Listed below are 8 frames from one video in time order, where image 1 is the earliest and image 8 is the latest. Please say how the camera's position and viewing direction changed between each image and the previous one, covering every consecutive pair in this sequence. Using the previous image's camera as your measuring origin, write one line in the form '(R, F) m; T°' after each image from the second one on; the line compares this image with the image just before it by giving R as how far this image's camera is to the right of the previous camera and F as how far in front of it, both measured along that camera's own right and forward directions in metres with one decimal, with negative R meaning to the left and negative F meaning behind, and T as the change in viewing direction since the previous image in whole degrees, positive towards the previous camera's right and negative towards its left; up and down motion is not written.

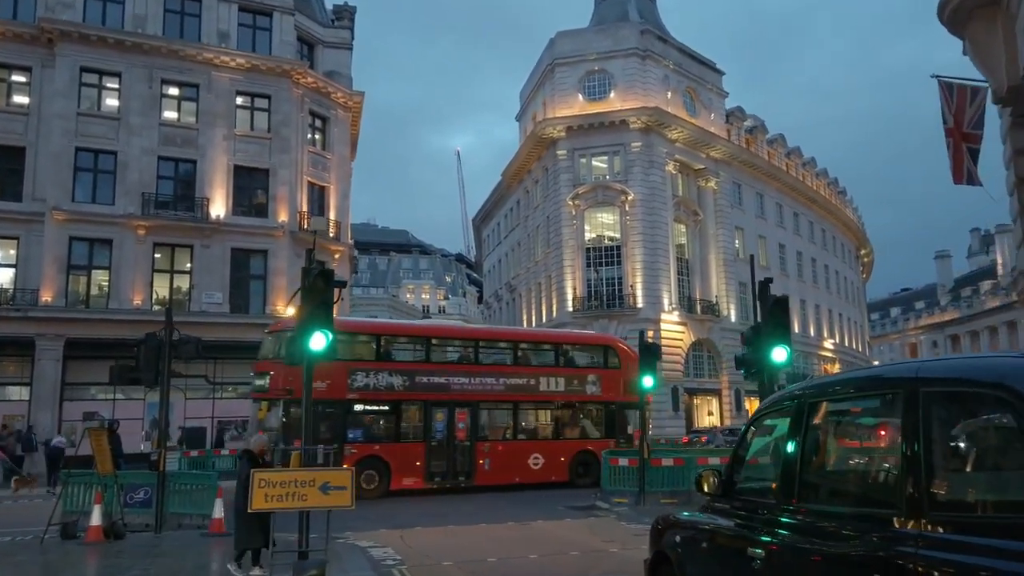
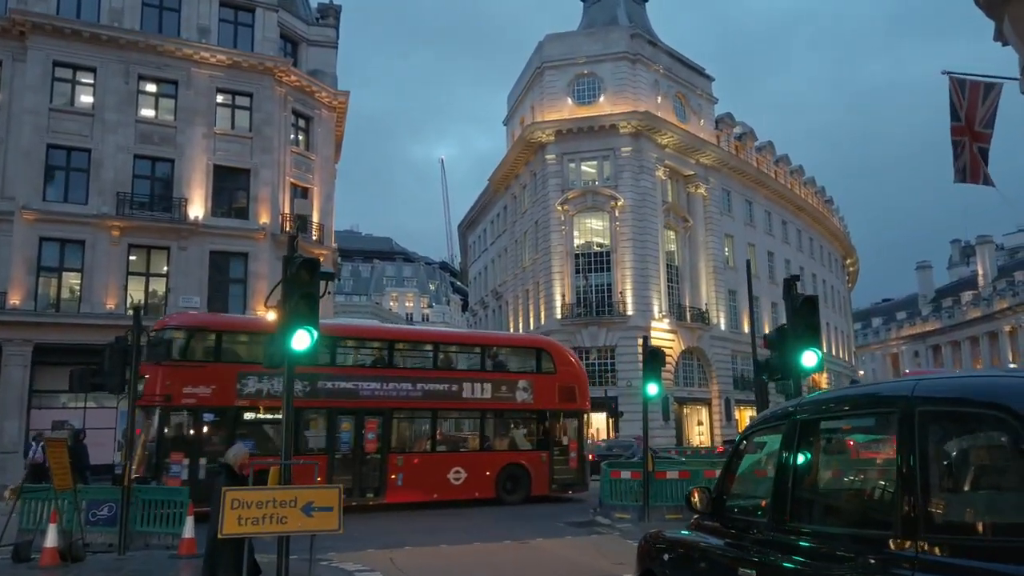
(-0.2, +0.9) m; +1°
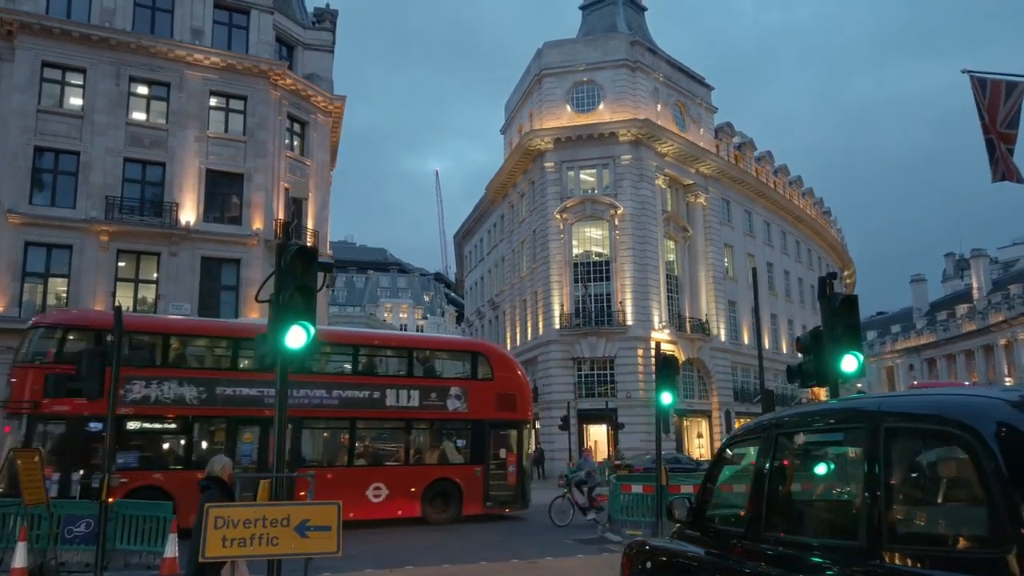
(-0.2, +0.7) m; 0°
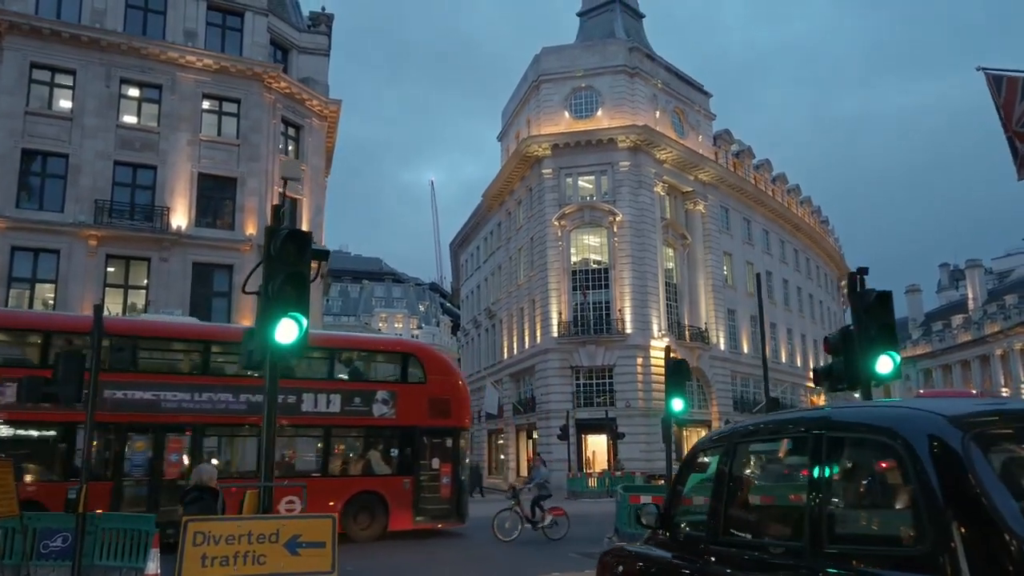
(-0.1, +0.6) m; 0°
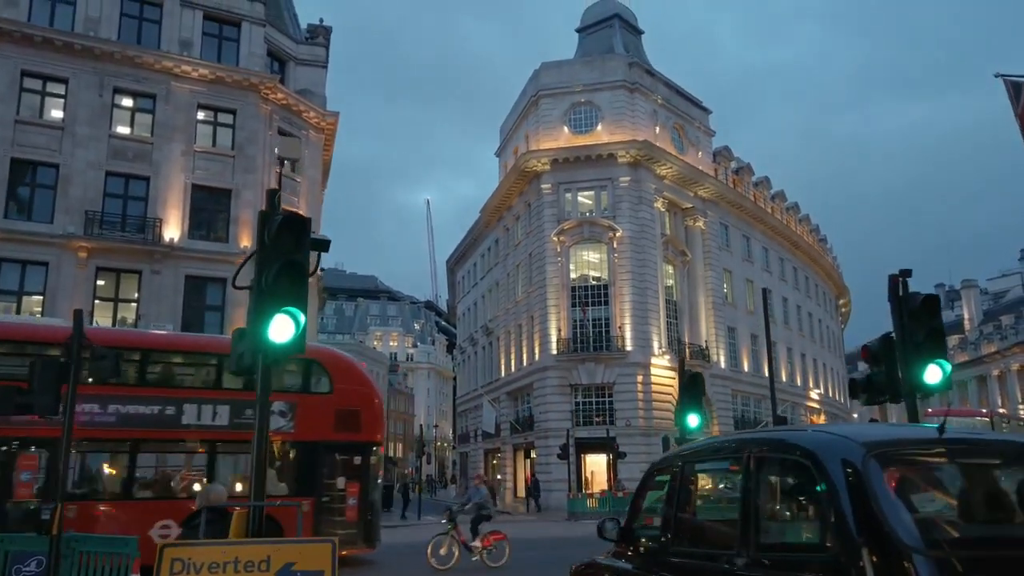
(-0.2, +0.6) m; 0°
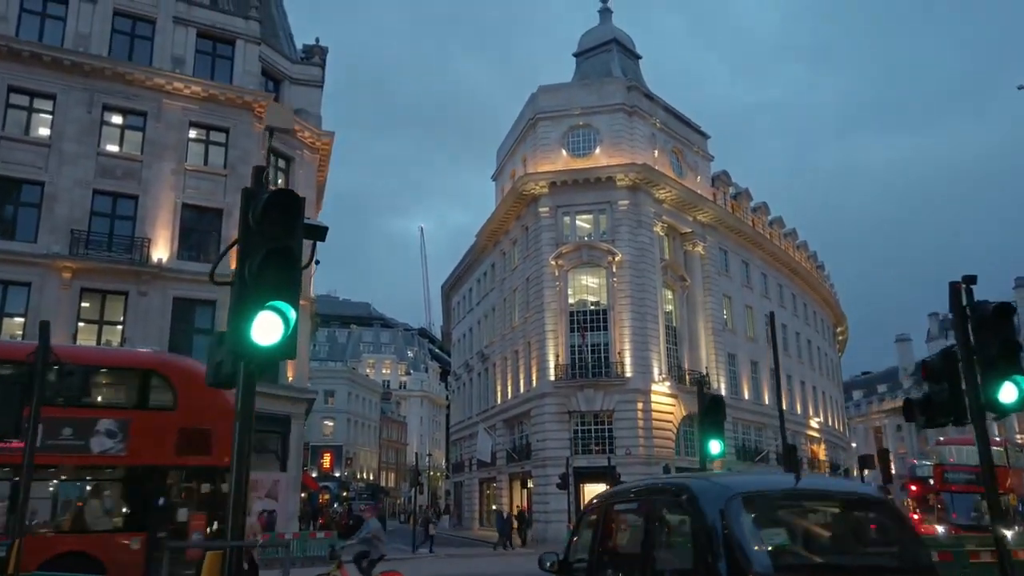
(-0.2, +0.8) m; +1°
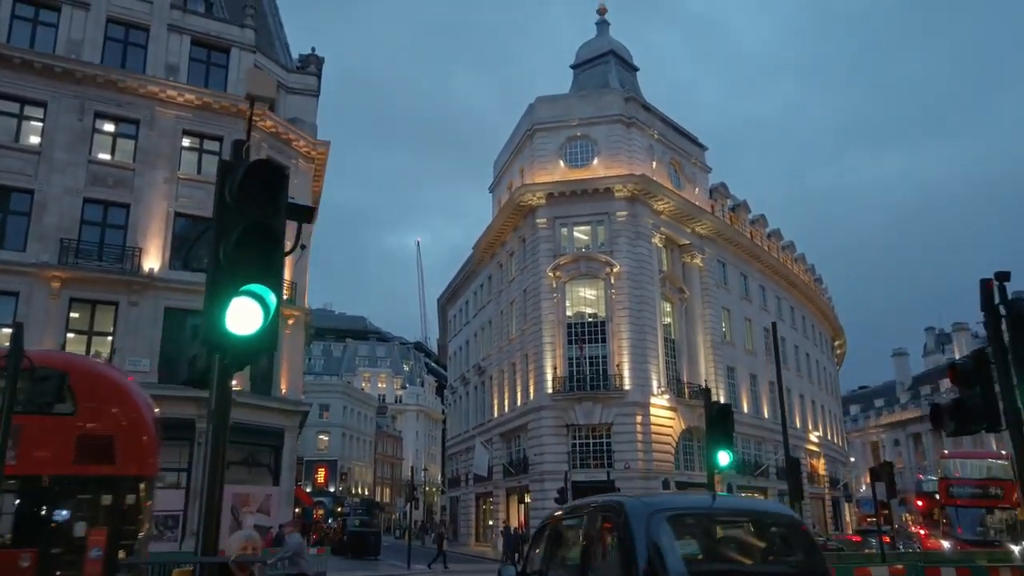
(-0.1, +0.4) m; 0°
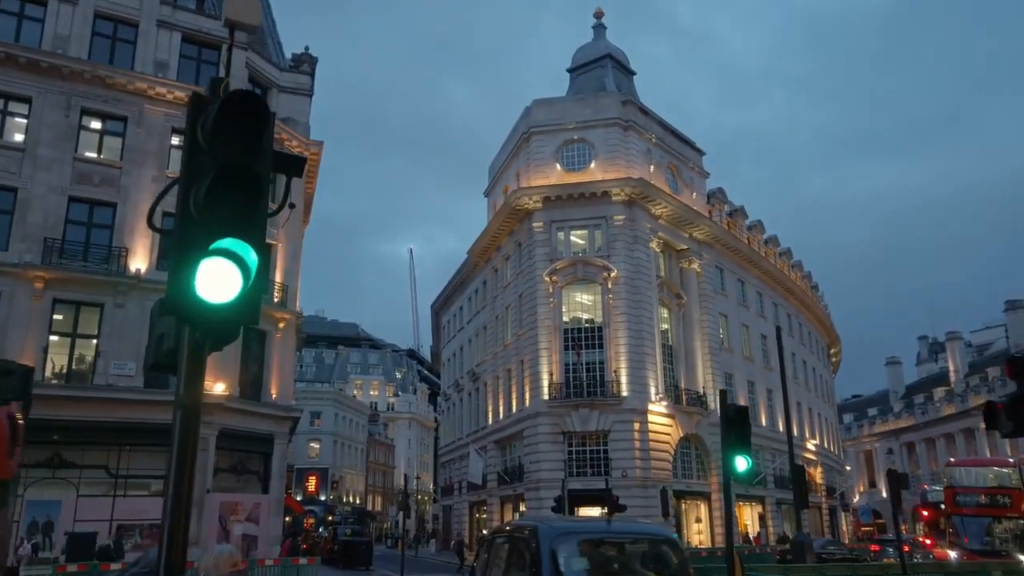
(-0.2, +0.6) m; +1°
